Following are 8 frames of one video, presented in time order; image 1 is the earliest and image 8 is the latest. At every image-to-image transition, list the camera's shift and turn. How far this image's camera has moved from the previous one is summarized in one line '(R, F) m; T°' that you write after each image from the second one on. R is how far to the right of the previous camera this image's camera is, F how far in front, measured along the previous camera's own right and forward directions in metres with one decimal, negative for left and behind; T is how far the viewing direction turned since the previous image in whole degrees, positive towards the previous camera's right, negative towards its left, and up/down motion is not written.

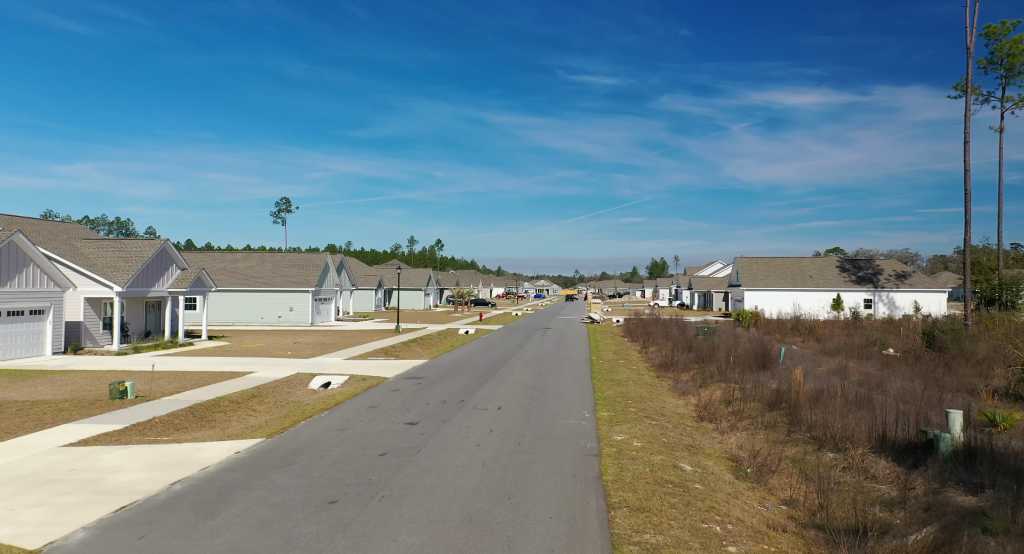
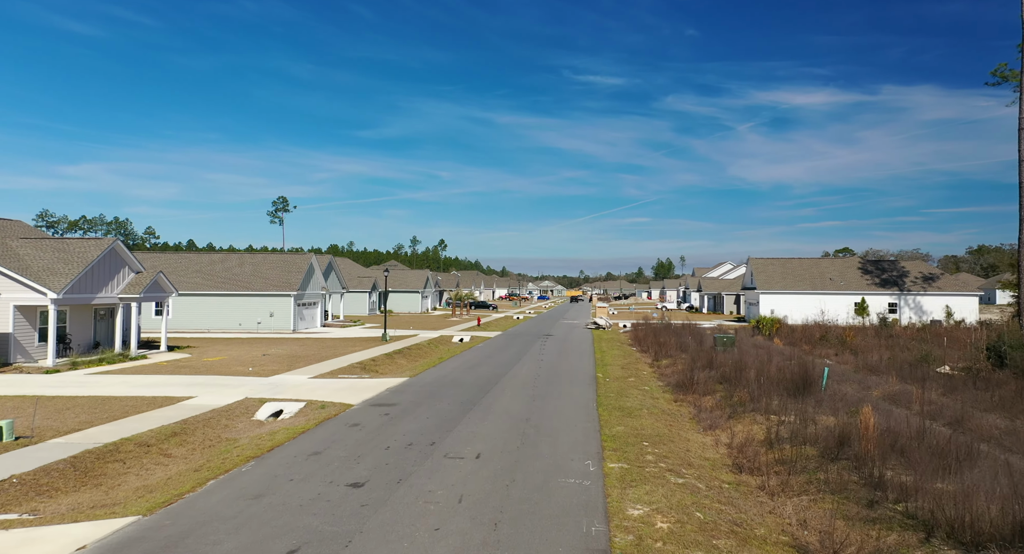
(+0.4, +3.0) m; 0°
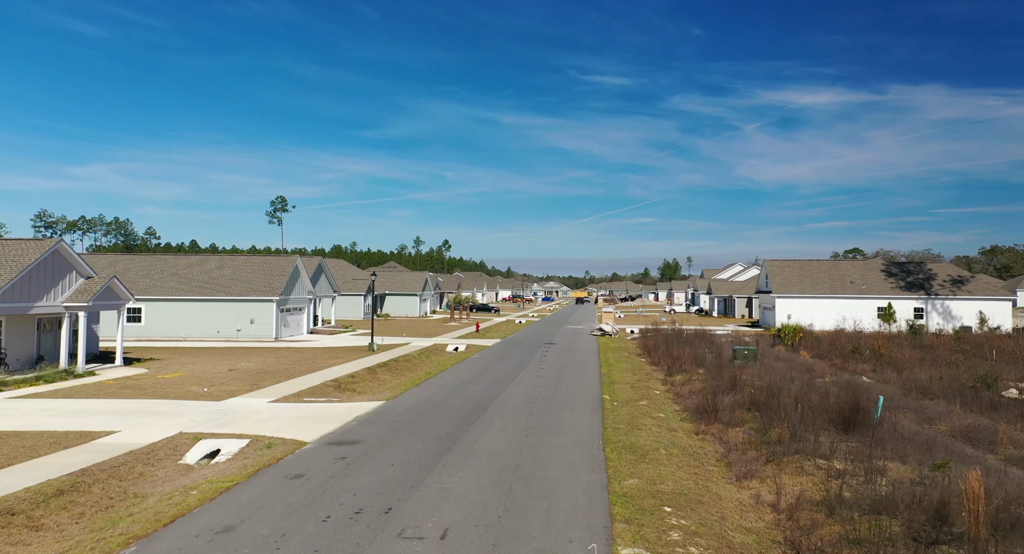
(+0.3, +2.7) m; -1°
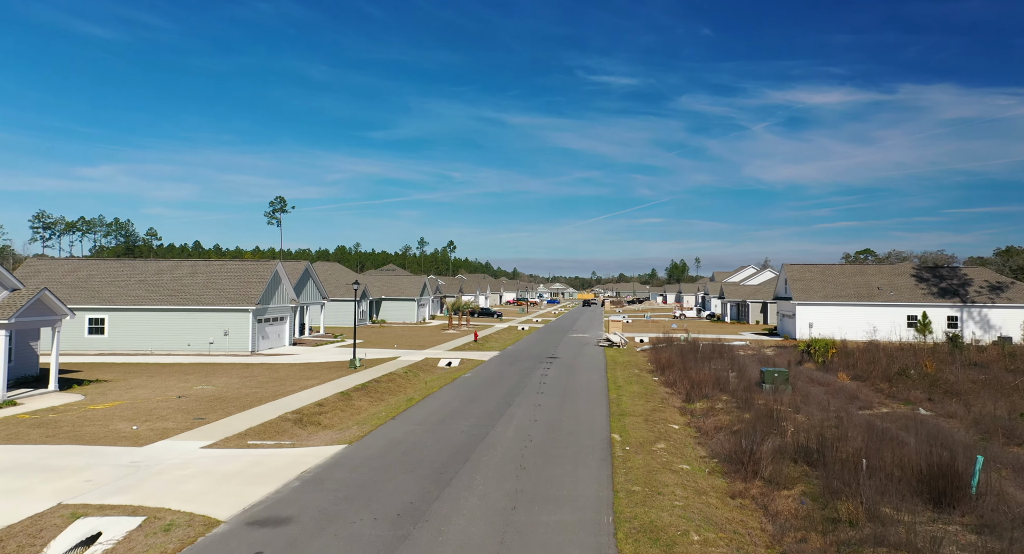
(+0.4, +3.1) m; -1°
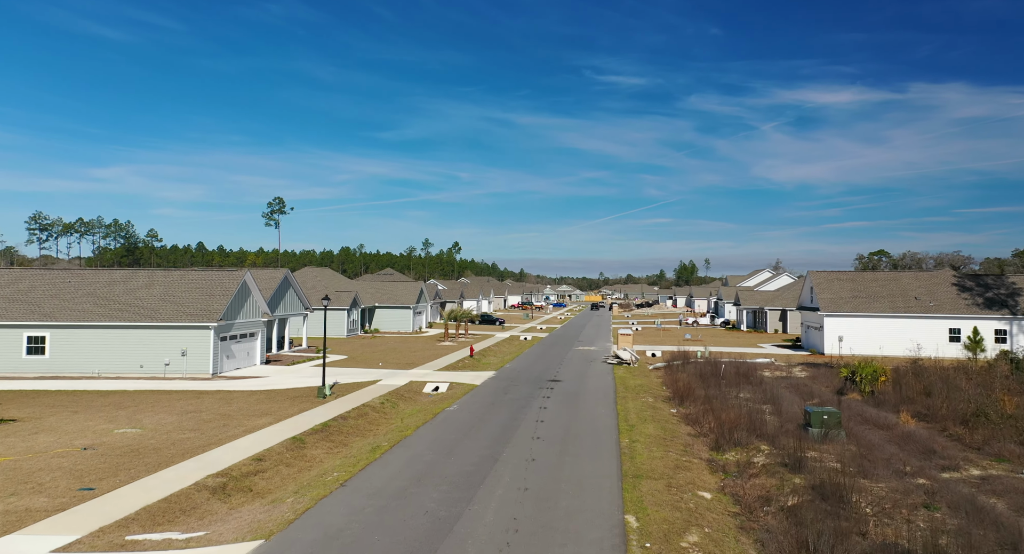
(+0.5, +3.8) m; -1°
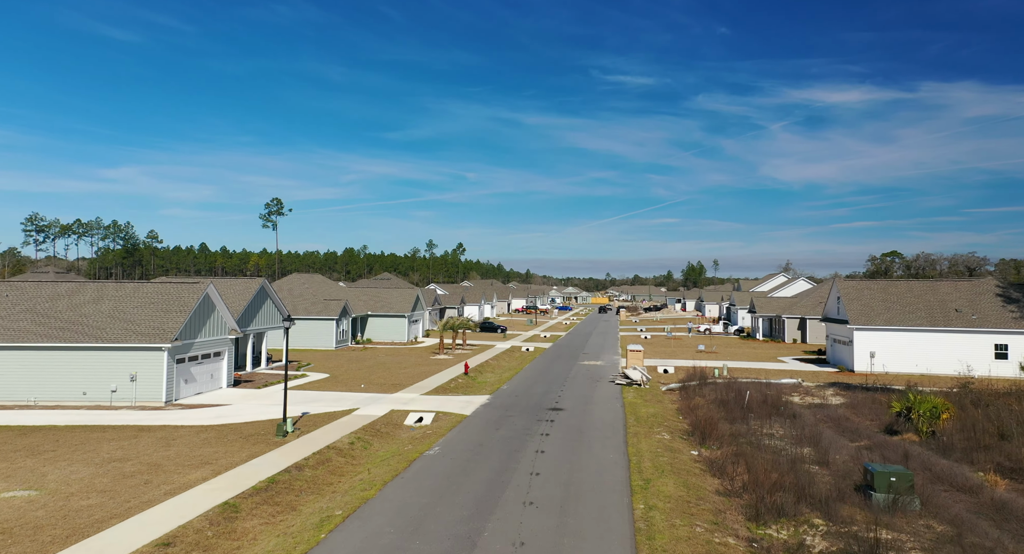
(+0.4, +3.4) m; -1°
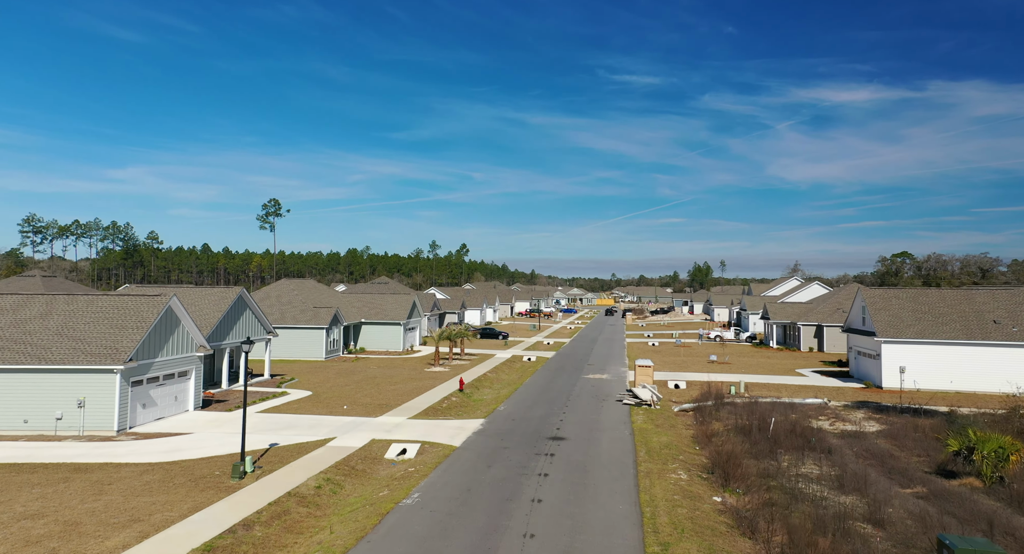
(+0.3, +2.7) m; 0°
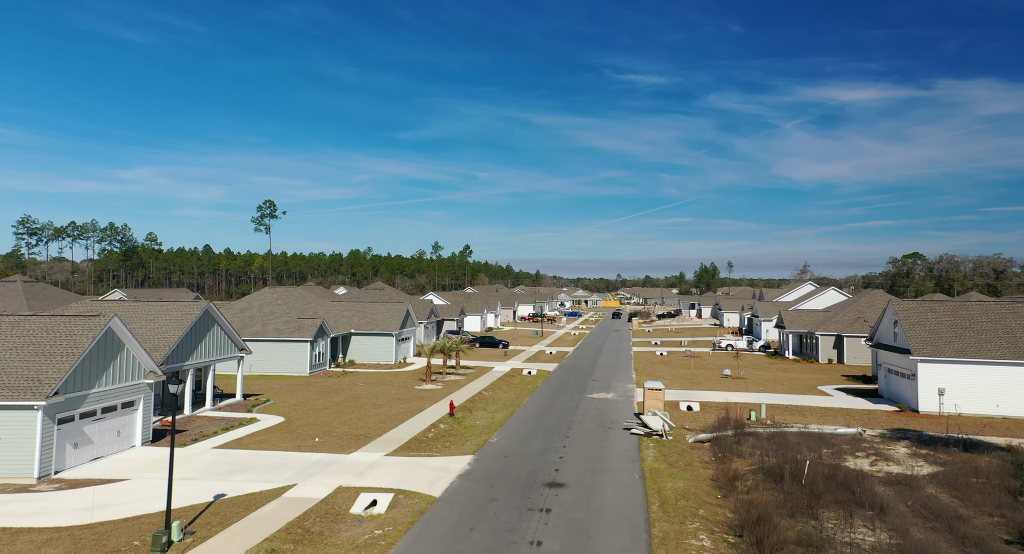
(+0.5, +3.2) m; 0°
